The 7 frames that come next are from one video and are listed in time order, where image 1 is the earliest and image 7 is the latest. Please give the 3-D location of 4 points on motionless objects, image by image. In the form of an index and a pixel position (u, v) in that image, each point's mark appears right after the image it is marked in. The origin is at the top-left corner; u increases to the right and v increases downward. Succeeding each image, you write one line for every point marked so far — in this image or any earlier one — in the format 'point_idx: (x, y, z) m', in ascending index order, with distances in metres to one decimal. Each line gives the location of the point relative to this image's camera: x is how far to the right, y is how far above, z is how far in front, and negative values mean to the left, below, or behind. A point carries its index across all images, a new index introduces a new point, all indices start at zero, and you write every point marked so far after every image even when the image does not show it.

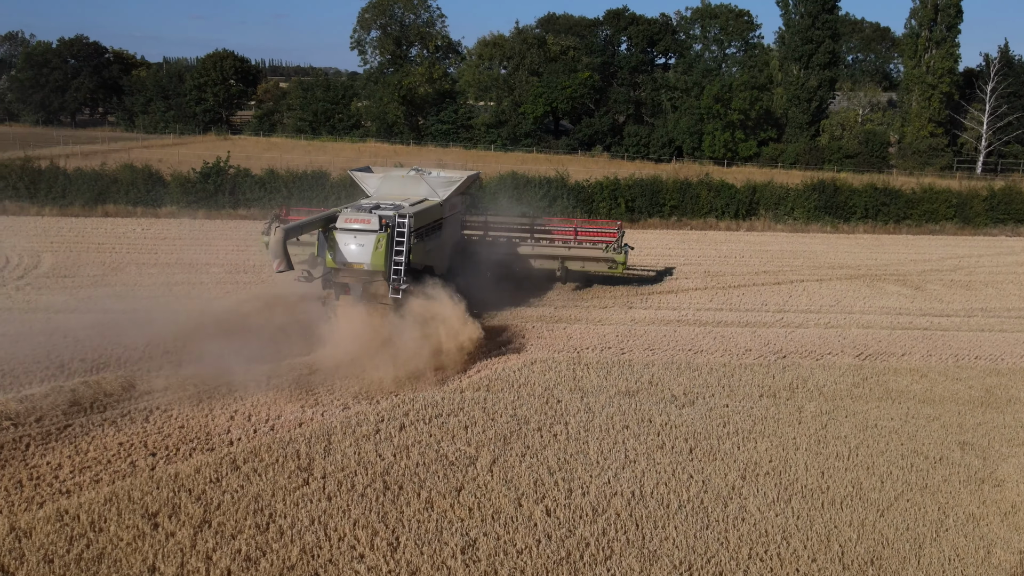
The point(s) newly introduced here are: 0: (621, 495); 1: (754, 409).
0: (+0.8, -1.5, +7.3) m
1: (+2.3, -1.2, +9.4) m
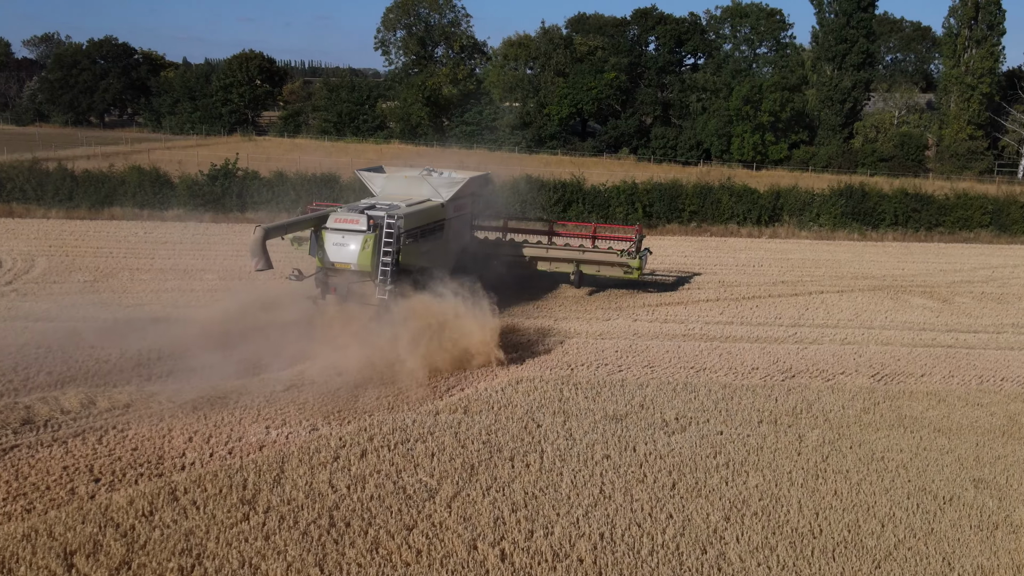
0: (+0.5, -1.7, +6.7) m
1: (+2.1, -1.3, +8.6) m
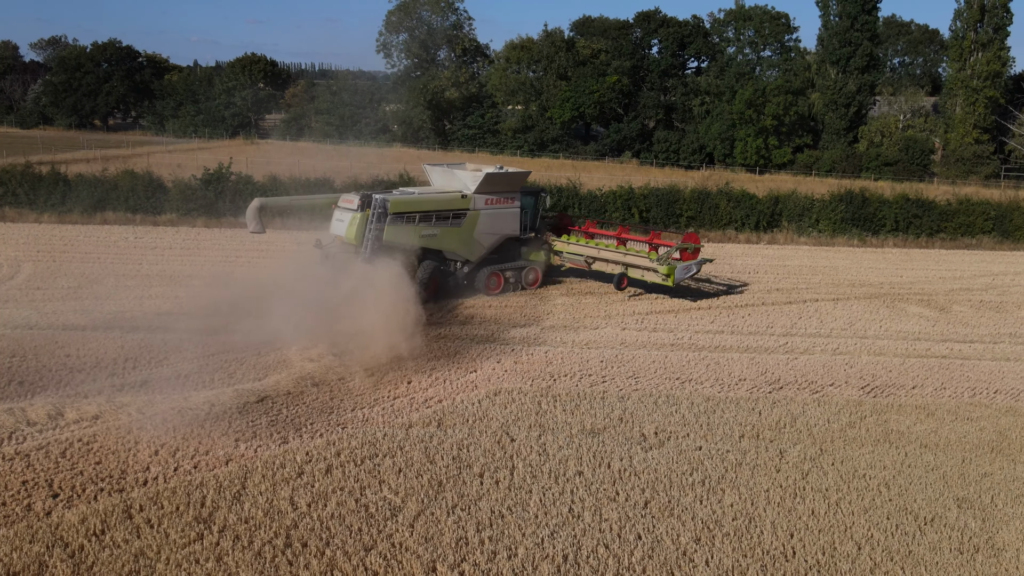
0: (+0.3, -1.8, +6.4) m
1: (+1.9, -1.4, +8.4) m
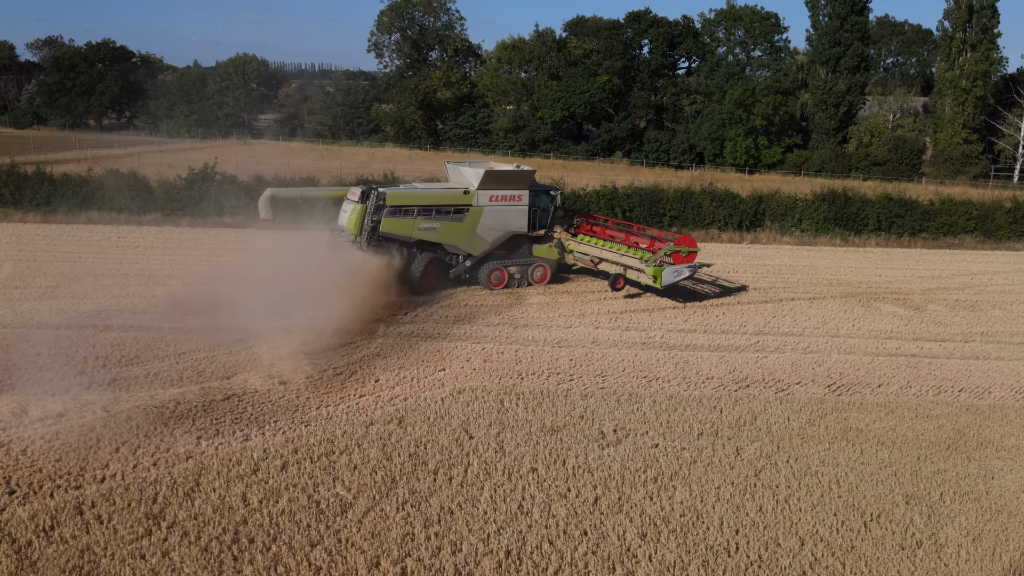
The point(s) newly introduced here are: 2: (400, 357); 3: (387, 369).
0: (-0.1, -1.8, +6.5) m
1: (+1.5, -1.4, +8.5) m
2: (-1.3, -0.8, +11.6) m
3: (-1.4, -0.9, +11.2) m
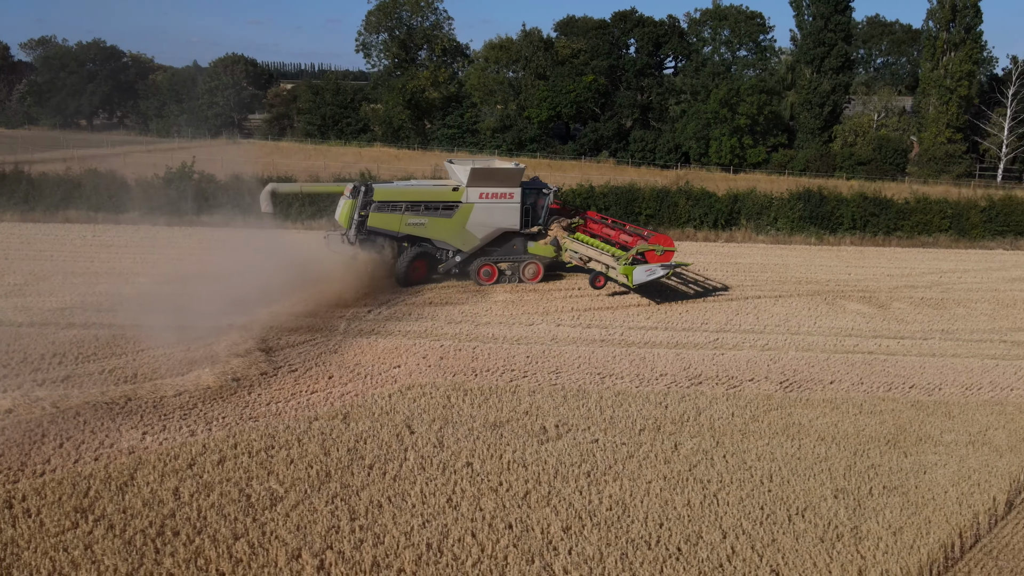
0: (-0.6, -1.7, +6.6) m
1: (+1.0, -1.4, +8.5) m
2: (-1.9, -0.8, +11.7) m
3: (-1.9, -0.9, +11.3) m
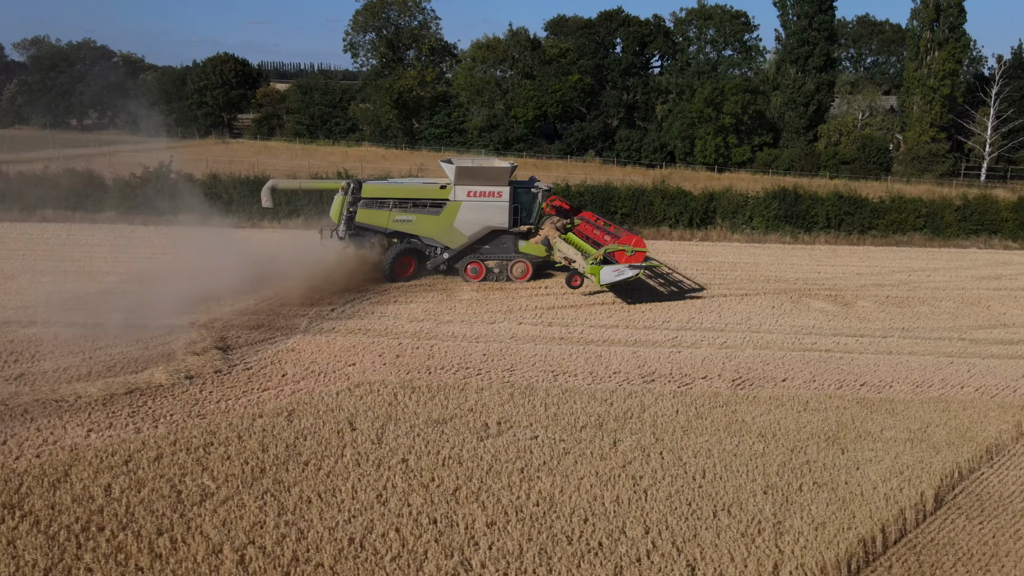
0: (-1.2, -1.7, +6.6) m
1: (+0.4, -1.4, +8.6) m
2: (-2.4, -0.8, +11.8) m
3: (-2.5, -0.9, +11.3) m
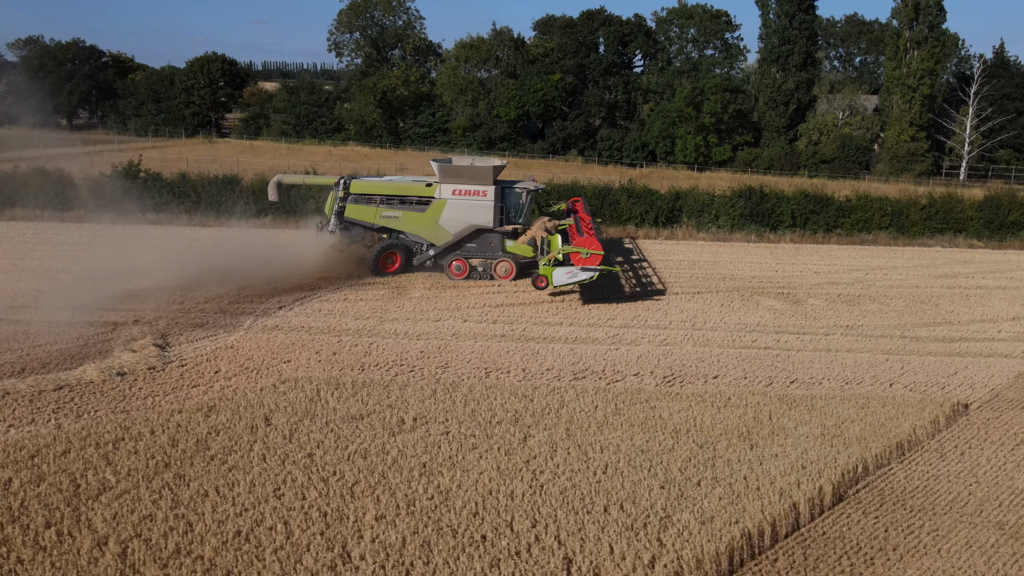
0: (-2.0, -1.7, +6.7) m
1: (-0.3, -1.3, +8.7) m
2: (-3.1, -0.7, +11.8) m
3: (-3.2, -0.8, +11.4) m
